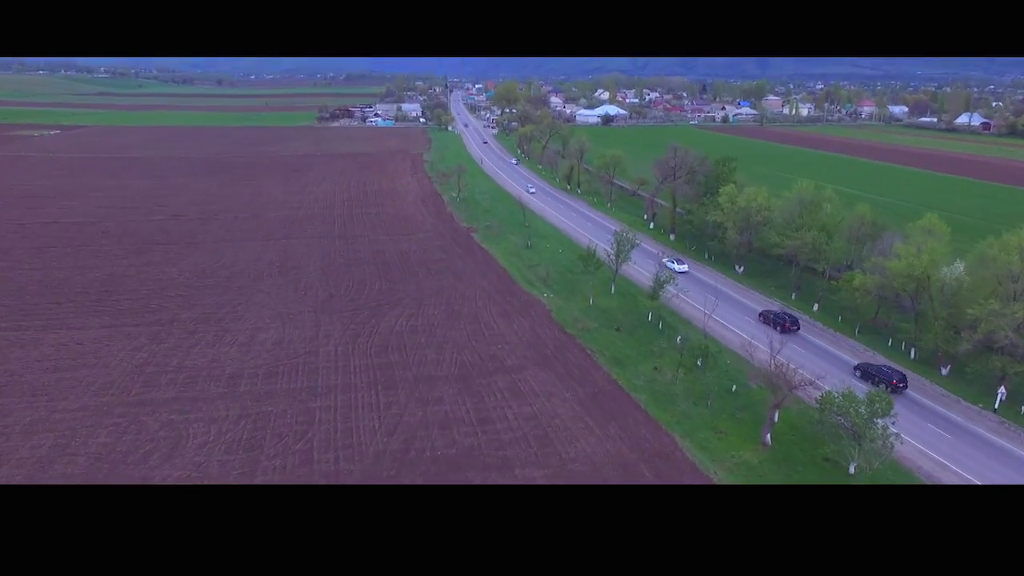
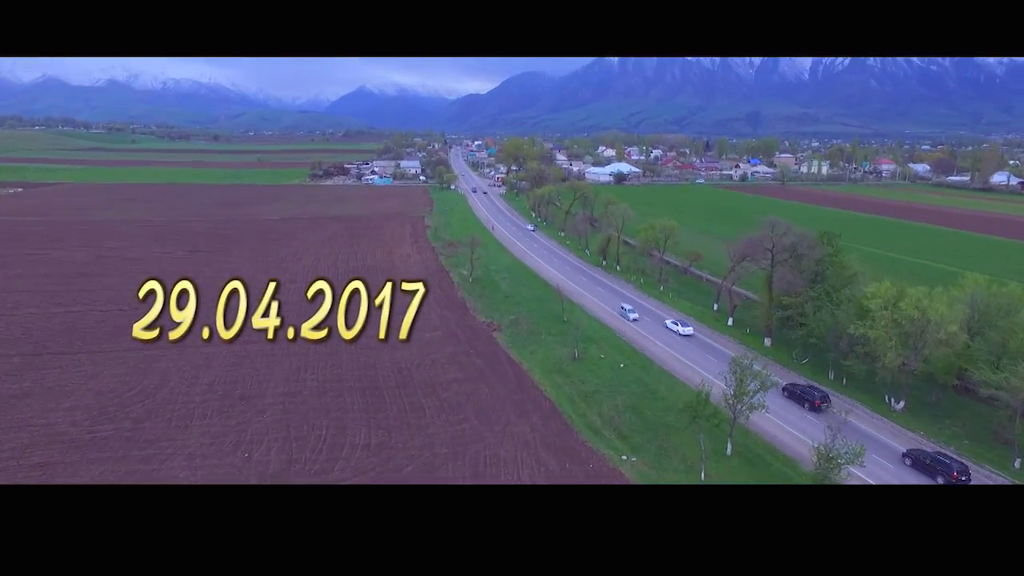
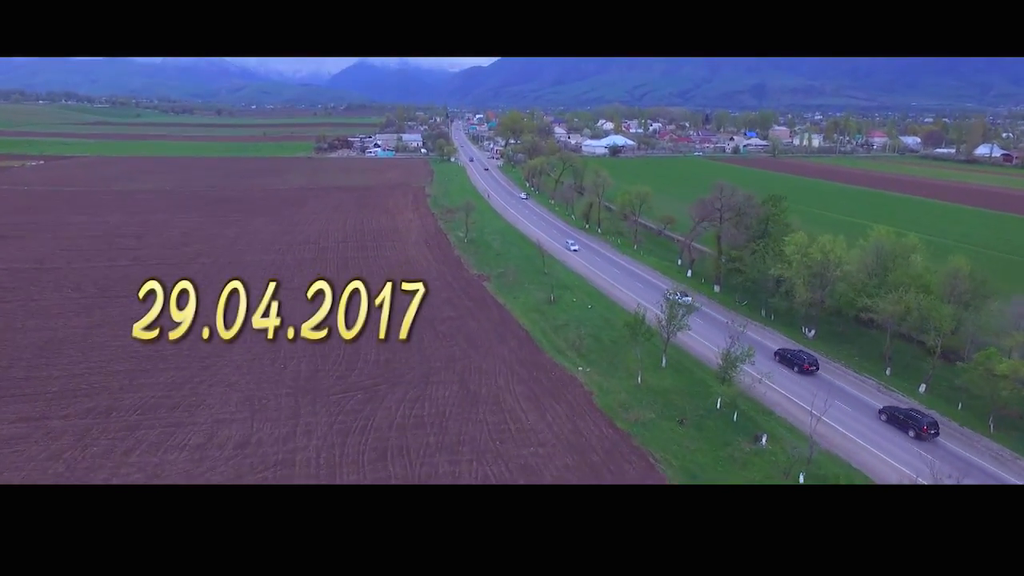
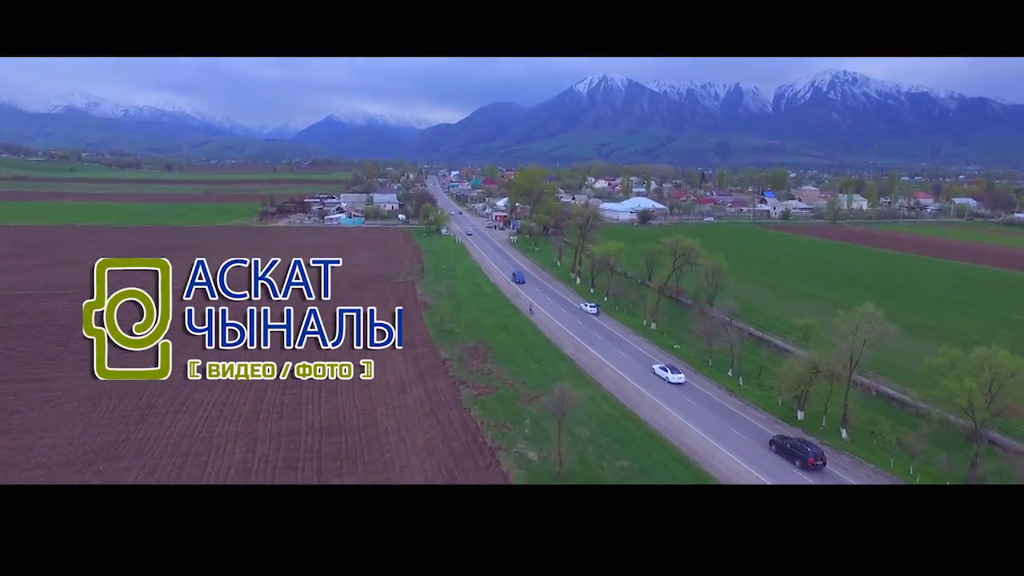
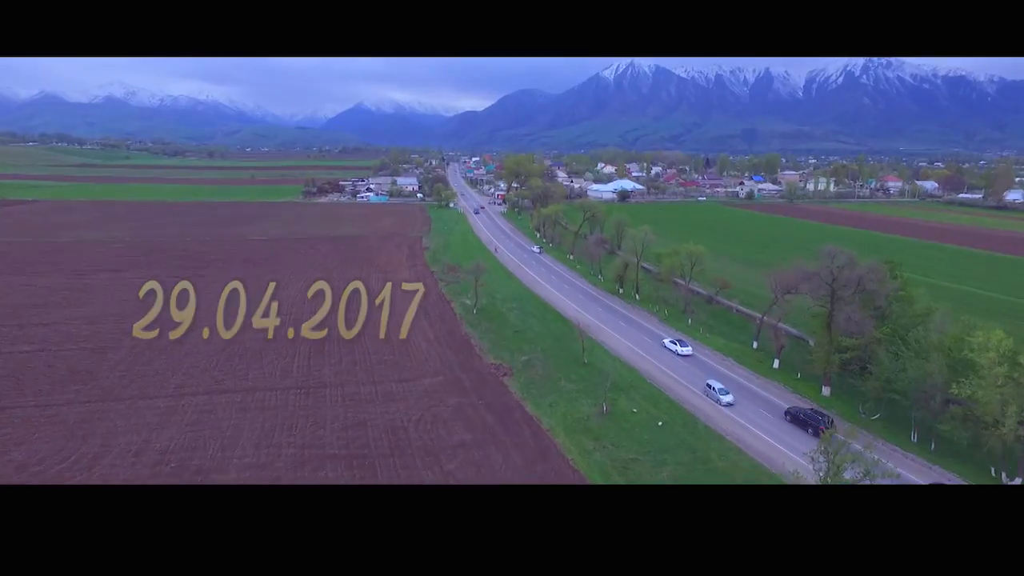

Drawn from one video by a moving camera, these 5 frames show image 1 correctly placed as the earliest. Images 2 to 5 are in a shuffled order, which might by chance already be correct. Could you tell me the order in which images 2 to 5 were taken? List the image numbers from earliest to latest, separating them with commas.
3, 2, 5, 4
